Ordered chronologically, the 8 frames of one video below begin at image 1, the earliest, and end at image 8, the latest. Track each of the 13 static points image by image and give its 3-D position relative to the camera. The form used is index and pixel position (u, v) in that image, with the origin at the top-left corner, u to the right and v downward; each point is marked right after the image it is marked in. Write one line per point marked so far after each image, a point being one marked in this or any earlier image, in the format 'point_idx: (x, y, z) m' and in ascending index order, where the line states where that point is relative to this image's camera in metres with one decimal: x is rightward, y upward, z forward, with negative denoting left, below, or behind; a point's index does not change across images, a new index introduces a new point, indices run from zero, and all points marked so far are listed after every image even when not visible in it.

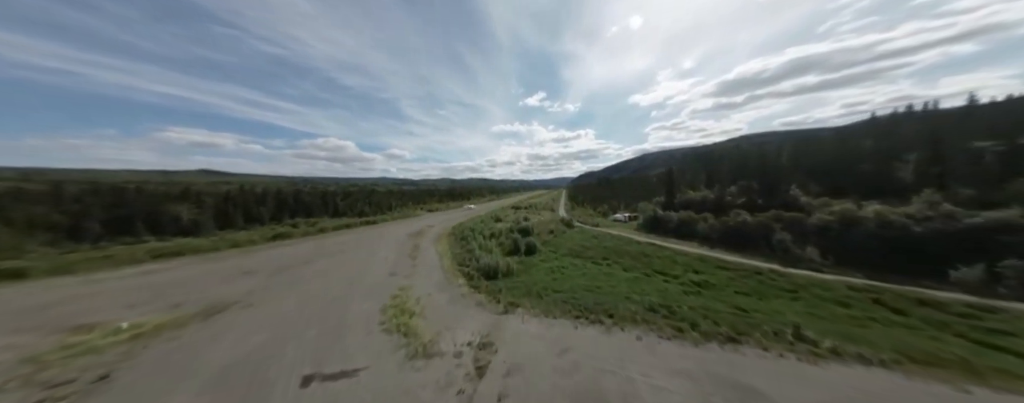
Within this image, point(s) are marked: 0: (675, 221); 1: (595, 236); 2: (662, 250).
0: (+15.4, -2.0, +17.9) m
1: (+7.6, -3.4, +18.6) m
2: (+10.1, -3.3, +13.4) m
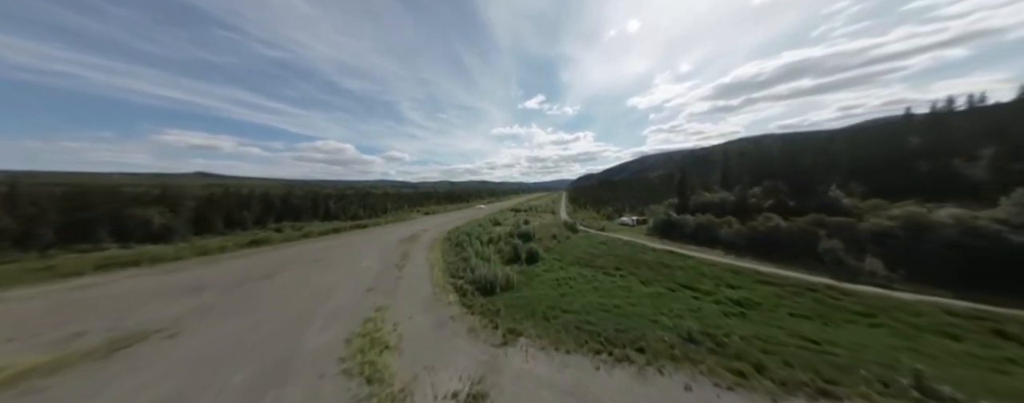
0: (+15.4, -2.2, +16.2) m
1: (+7.5, -3.6, +16.9) m
2: (+10.1, -3.4, +11.7) m
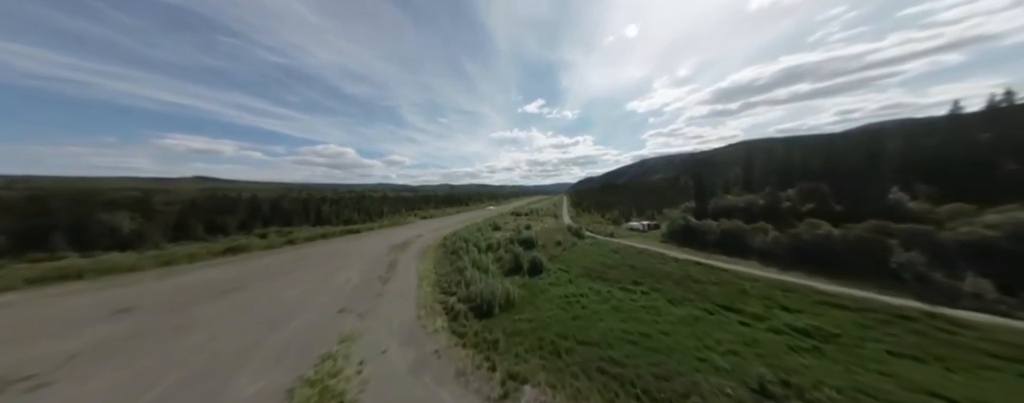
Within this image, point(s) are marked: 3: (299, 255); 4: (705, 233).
0: (+15.4, -2.4, +14.5) m
1: (+7.6, -3.8, +15.2) m
2: (+10.2, -3.6, +10.0) m
3: (-18.5, -4.6, +17.0) m
4: (+16.1, -2.6, +15.7) m
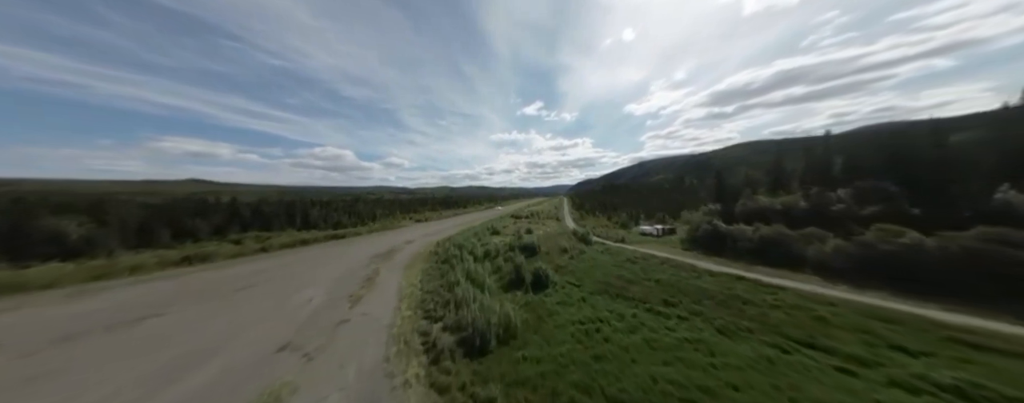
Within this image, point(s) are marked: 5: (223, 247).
0: (+15.4, -2.5, +12.5) m
1: (+7.6, -3.9, +13.1) m
2: (+10.2, -3.6, +7.9) m
3: (-18.5, -4.8, +14.8) m
4: (+16.1, -2.7, +13.7) m
5: (-29.2, -4.6, +19.7) m
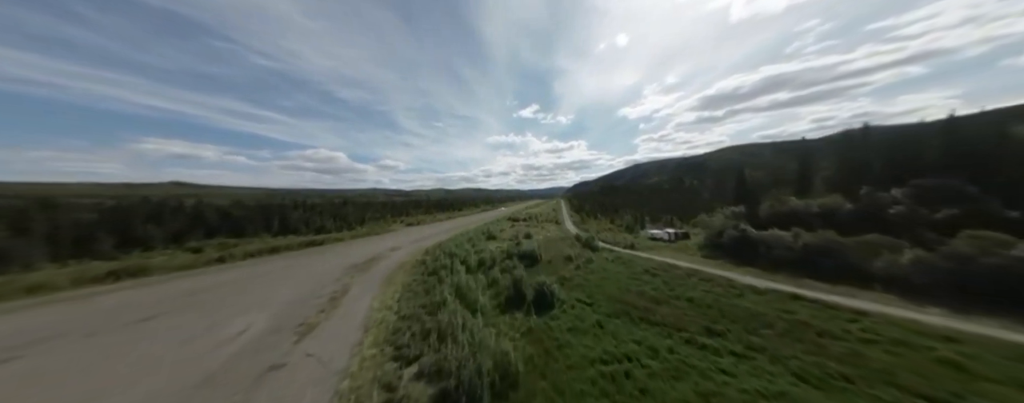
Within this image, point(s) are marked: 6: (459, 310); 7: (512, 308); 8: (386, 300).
0: (+15.3, -2.5, +10.9) m
1: (+7.5, -4.0, +11.3) m
2: (+10.2, -3.6, +6.1) m
3: (-18.6, -5.0, +12.4) m
4: (+15.9, -2.7, +12.0) m
5: (-29.4, -4.9, +17.0) m
6: (-2.4, -4.8, +8.8) m
7: (0.0, -5.2, +9.7) m
8: (-6.3, -4.9, +9.9) m
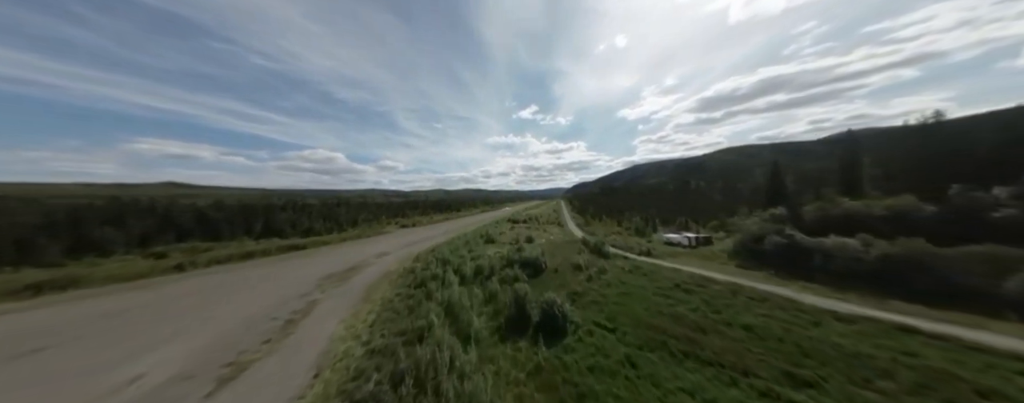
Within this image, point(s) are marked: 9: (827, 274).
0: (+15.4, -2.5, +9.0) m
1: (+7.6, -4.0, +9.4) m
2: (+10.3, -3.6, +4.3) m
3: (-18.6, -5.0, +10.4) m
4: (+16.0, -2.7, +10.2) m
5: (-29.4, -4.9, +15.0) m
6: (-2.3, -4.8, +6.9) m
7: (+0.1, -5.2, +7.8) m
8: (-6.3, -4.9, +8.0) m
9: (+15.2, -3.6, +9.5) m
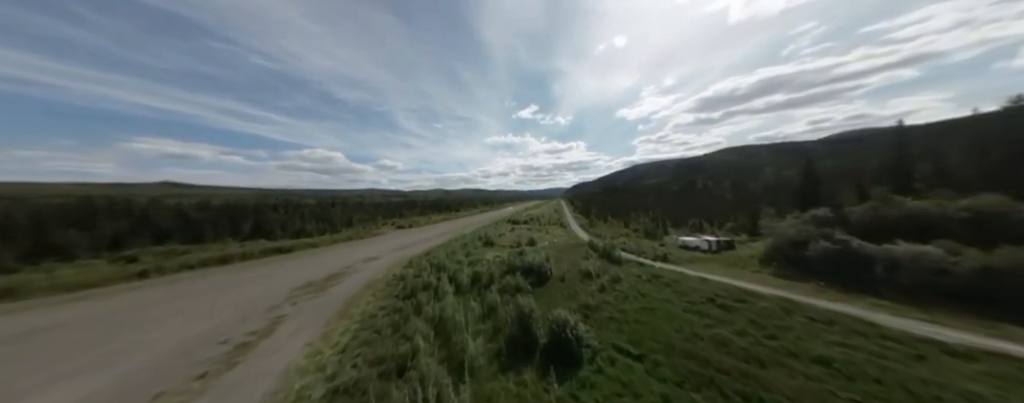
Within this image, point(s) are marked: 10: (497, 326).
0: (+15.5, -2.5, +7.6) m
1: (+7.7, -4.0, +8.0) m
2: (+10.4, -3.6, +2.9) m
3: (-18.5, -4.9, +8.9) m
4: (+16.1, -2.7, +8.8) m
5: (-29.3, -4.9, +13.5) m
6: (-2.2, -4.8, +5.4) m
7: (+0.2, -5.1, +6.3) m
8: (-6.2, -4.9, +6.5) m
9: (+15.3, -3.6, +8.1) m
10: (-0.7, -5.1, +8.3) m
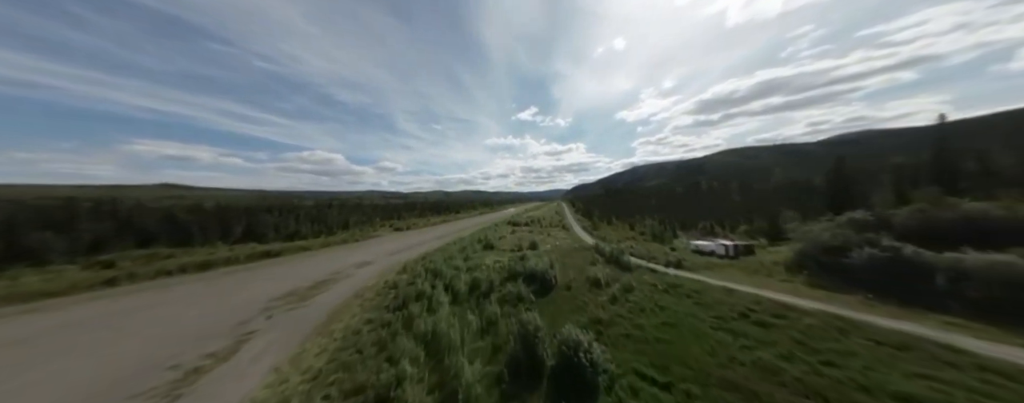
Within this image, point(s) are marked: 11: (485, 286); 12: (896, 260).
0: (+15.6, -2.5, +6.7) m
1: (+7.7, -4.0, +7.0) m
2: (+10.5, -3.5, +1.9) m
3: (-18.4, -5.0, +7.9) m
4: (+16.2, -2.8, +7.8) m
5: (-29.2, -4.9, +12.5) m
6: (-2.1, -4.8, +4.5) m
7: (+0.2, -5.2, +5.3) m
8: (-6.1, -4.9, +5.6) m
9: (+15.4, -3.6, +7.2) m
10: (-0.6, -5.2, +7.3) m
11: (-1.6, -4.9, +11.5) m
12: (+16.1, -2.5, +9.2) m
